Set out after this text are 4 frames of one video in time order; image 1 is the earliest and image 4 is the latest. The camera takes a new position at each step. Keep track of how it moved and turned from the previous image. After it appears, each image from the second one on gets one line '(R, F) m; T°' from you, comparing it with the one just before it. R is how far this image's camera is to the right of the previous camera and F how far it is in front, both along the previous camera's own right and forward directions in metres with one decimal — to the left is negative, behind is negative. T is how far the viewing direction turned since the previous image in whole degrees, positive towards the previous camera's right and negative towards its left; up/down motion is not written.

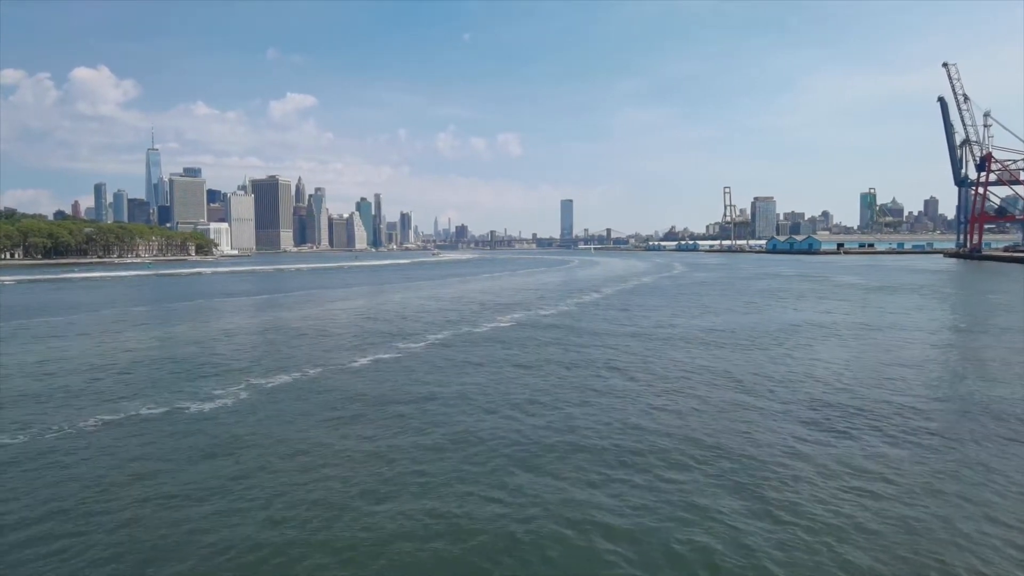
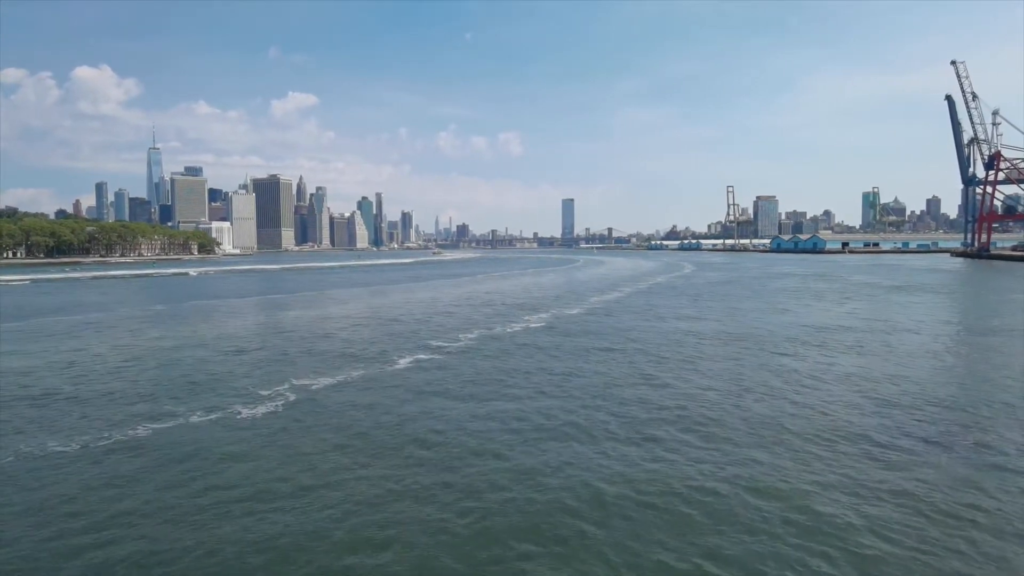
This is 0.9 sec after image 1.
(-0.6, +0.3) m; 0°
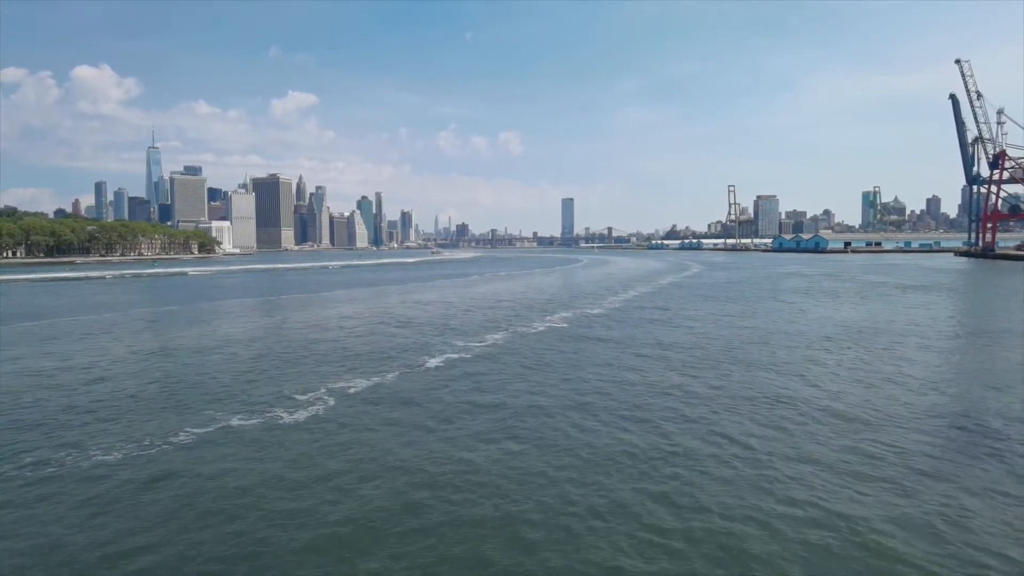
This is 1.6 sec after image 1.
(-0.5, +0.3) m; 0°
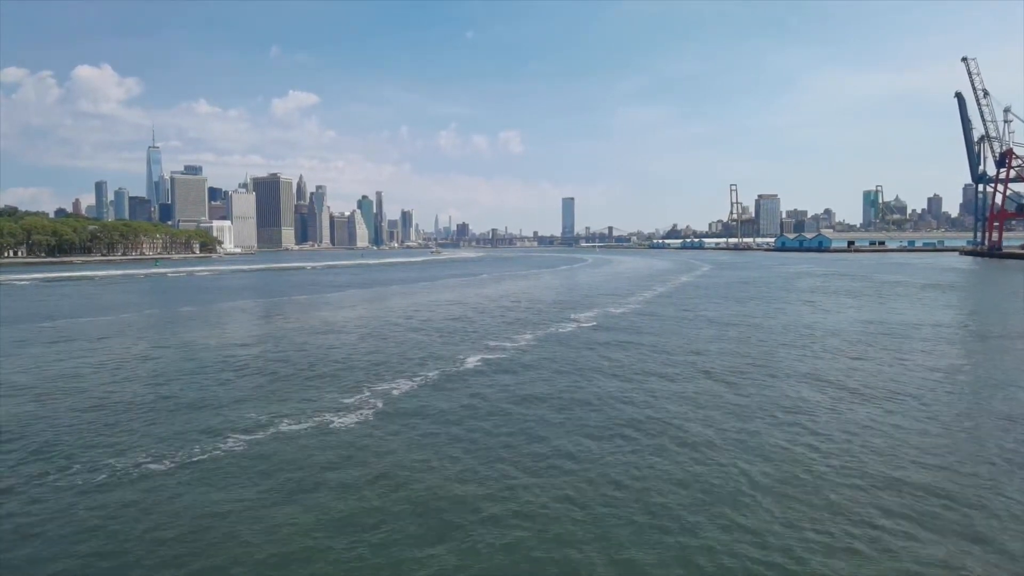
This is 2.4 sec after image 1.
(-0.5, +0.3) m; 0°
